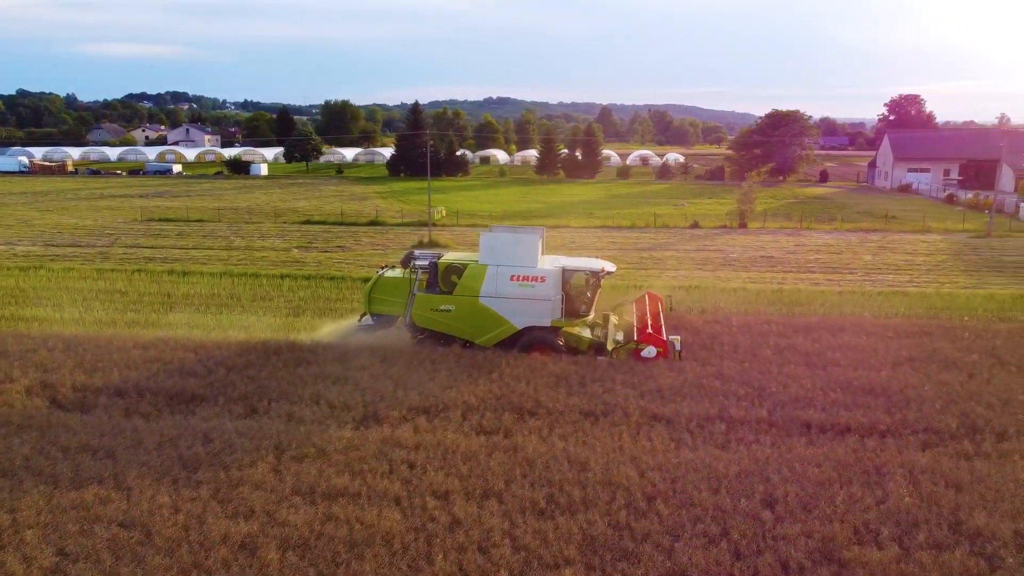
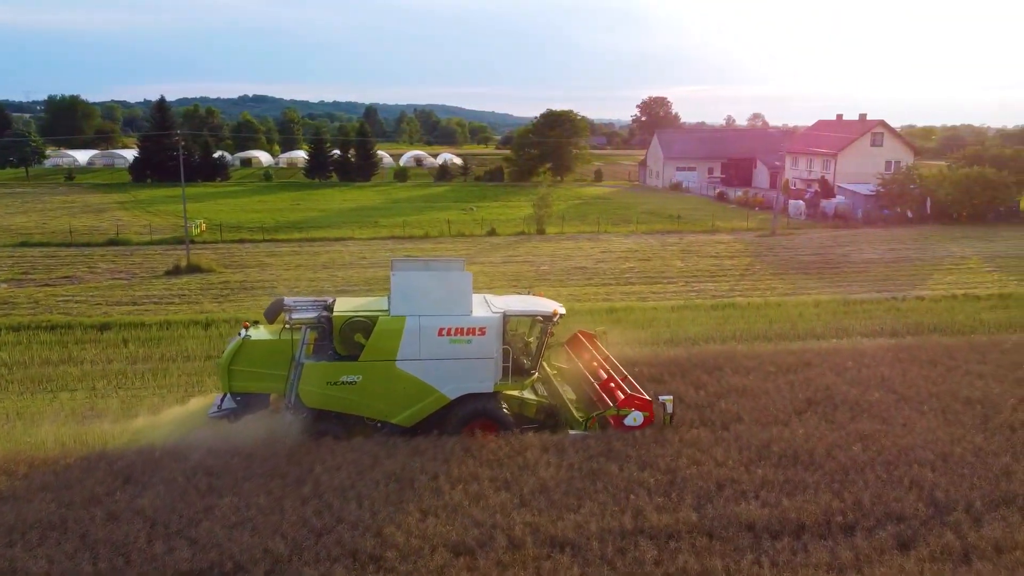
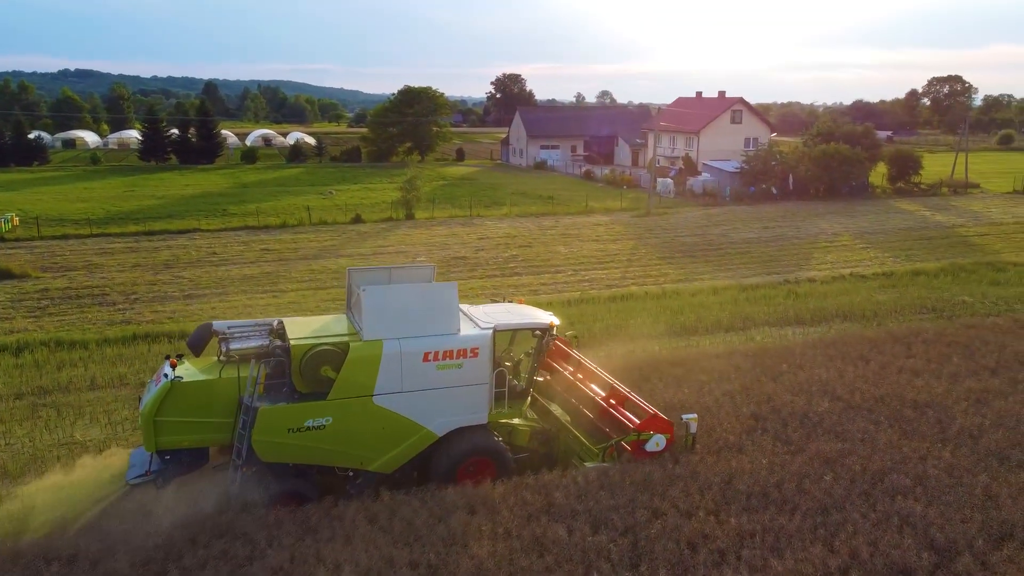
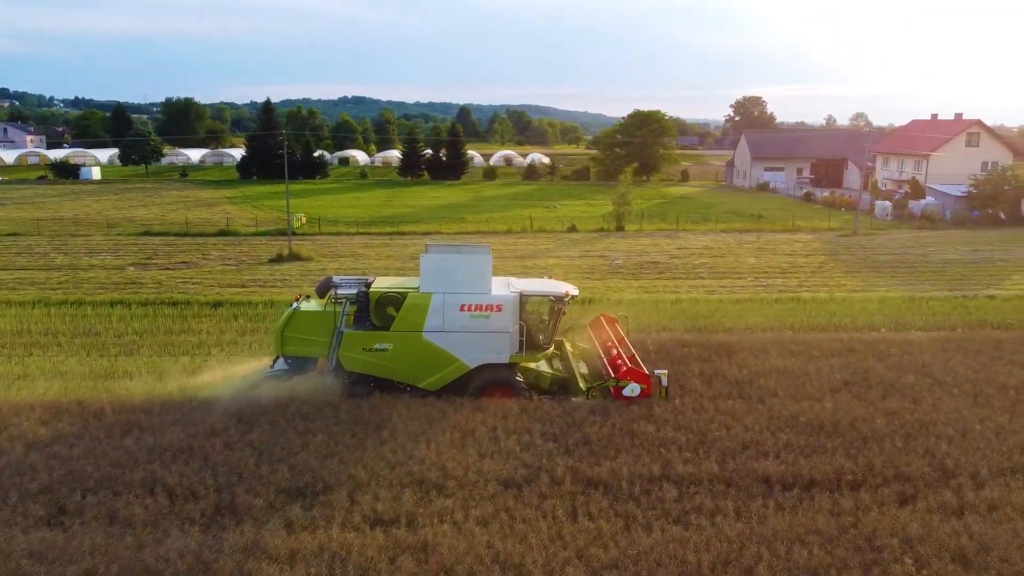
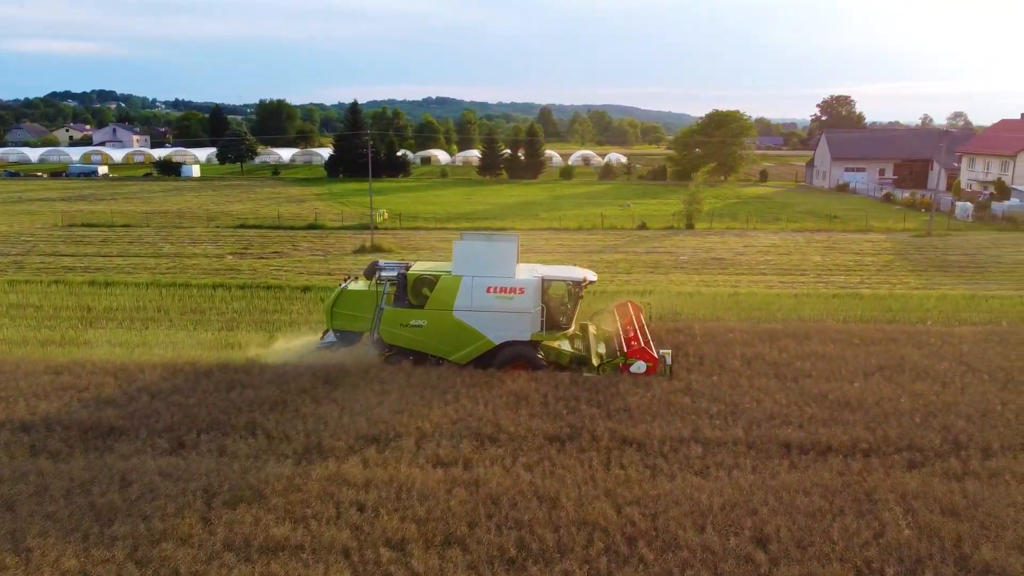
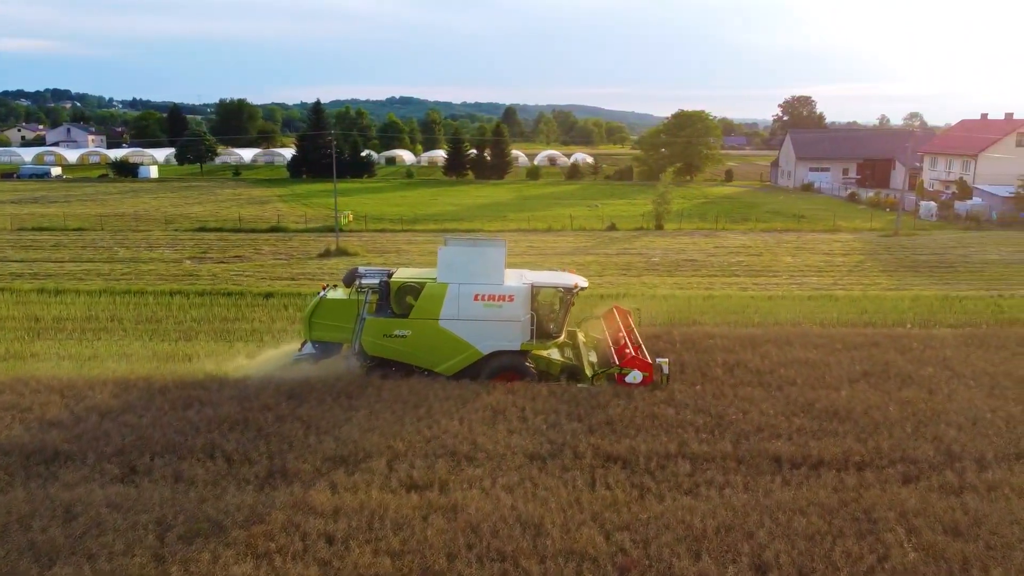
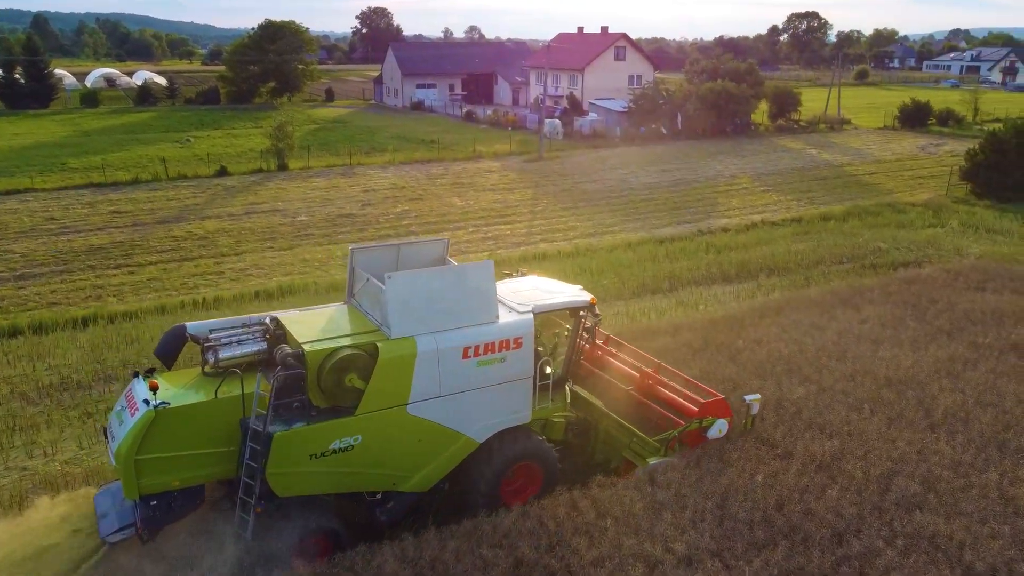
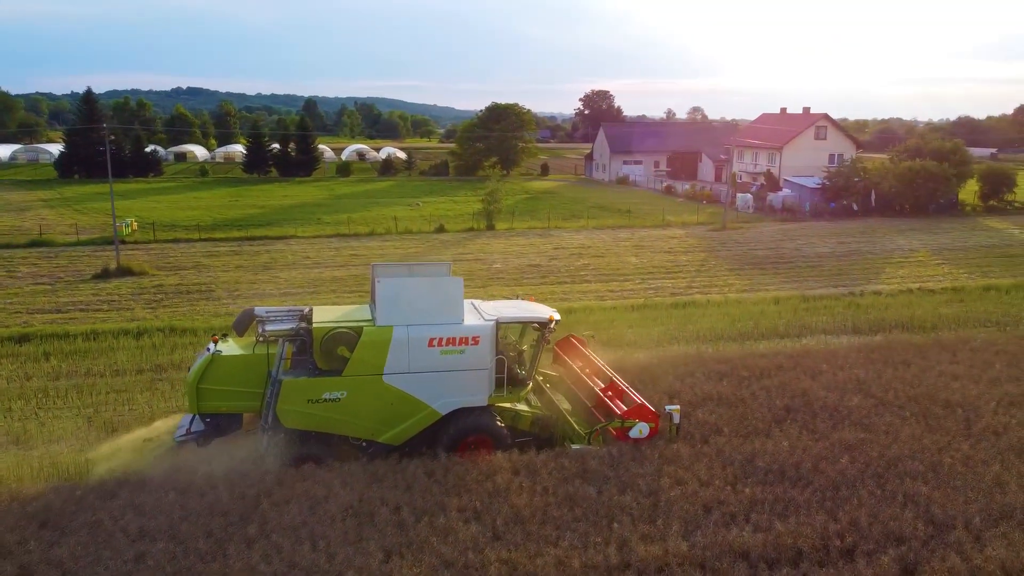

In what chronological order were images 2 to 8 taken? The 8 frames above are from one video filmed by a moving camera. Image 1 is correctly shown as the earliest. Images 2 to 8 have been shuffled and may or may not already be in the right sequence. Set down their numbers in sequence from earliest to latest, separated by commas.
5, 6, 4, 2, 8, 3, 7
